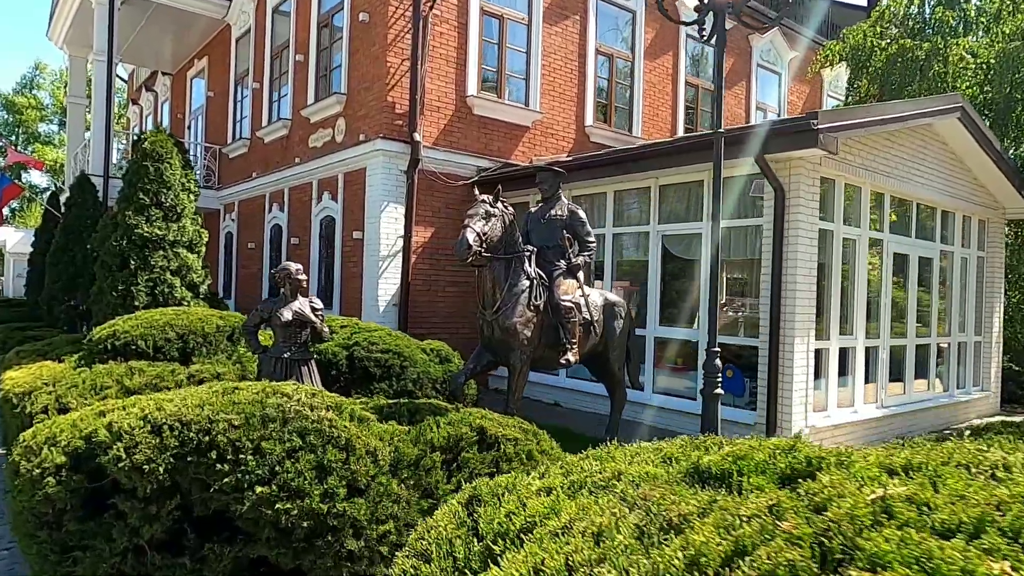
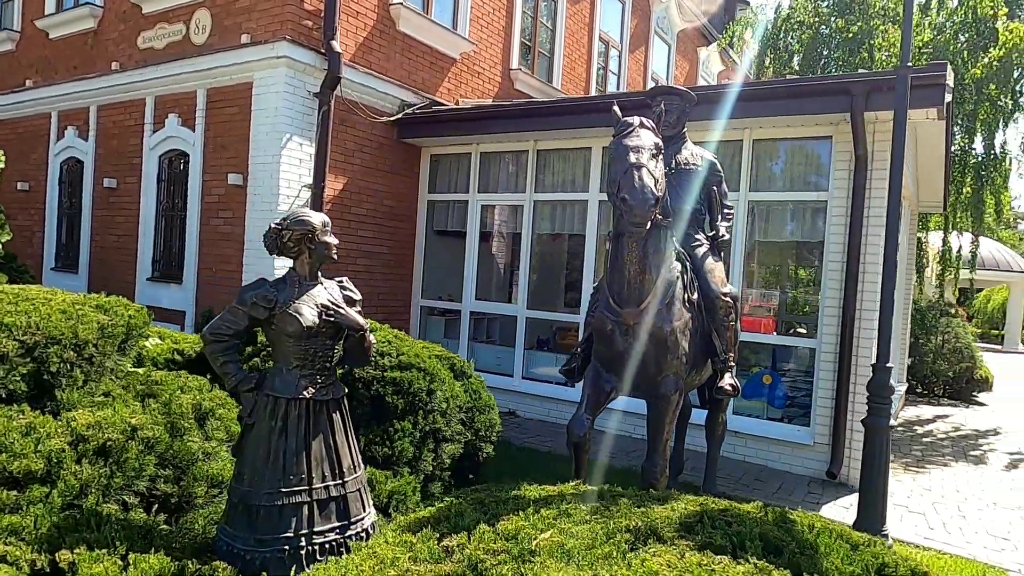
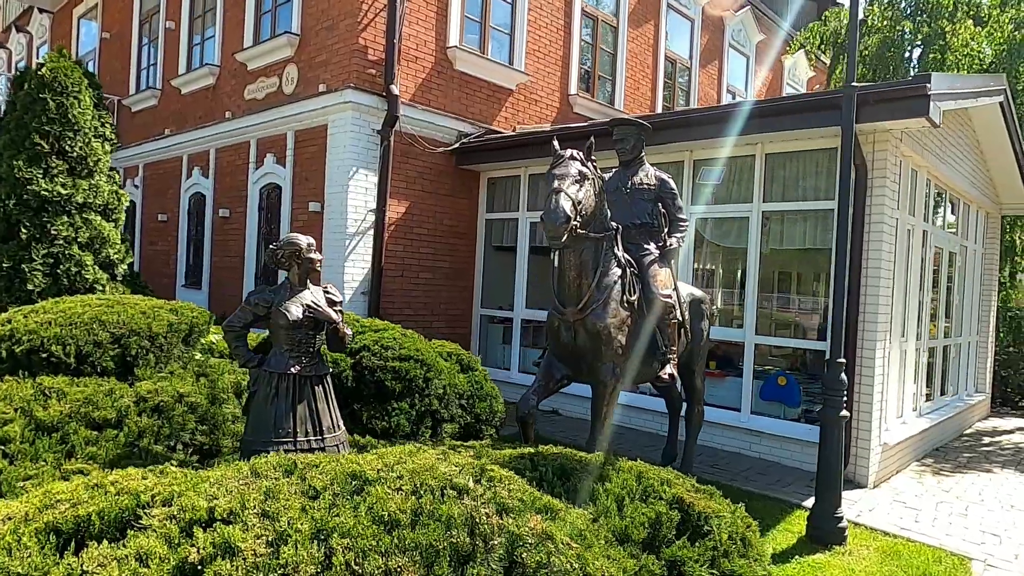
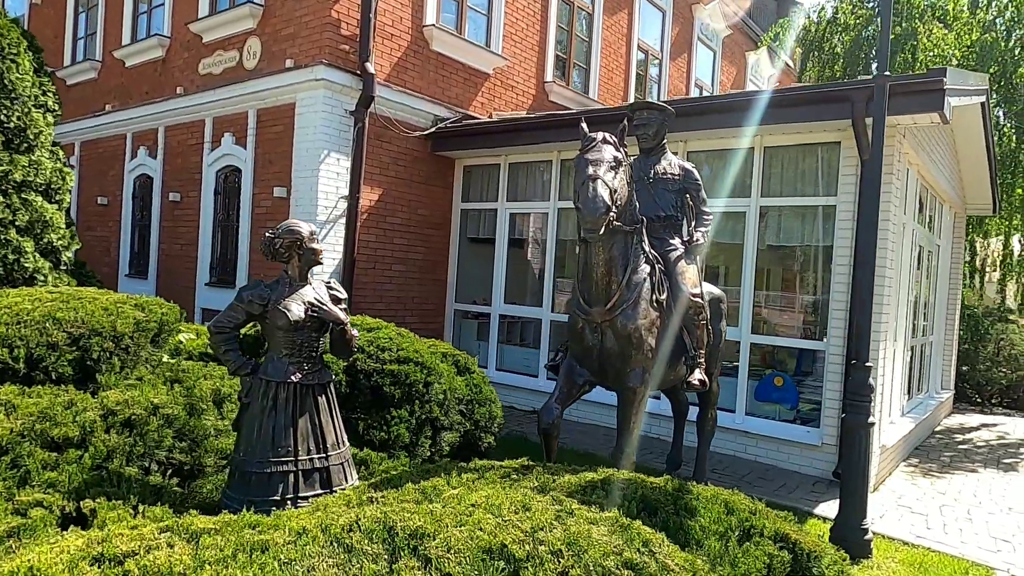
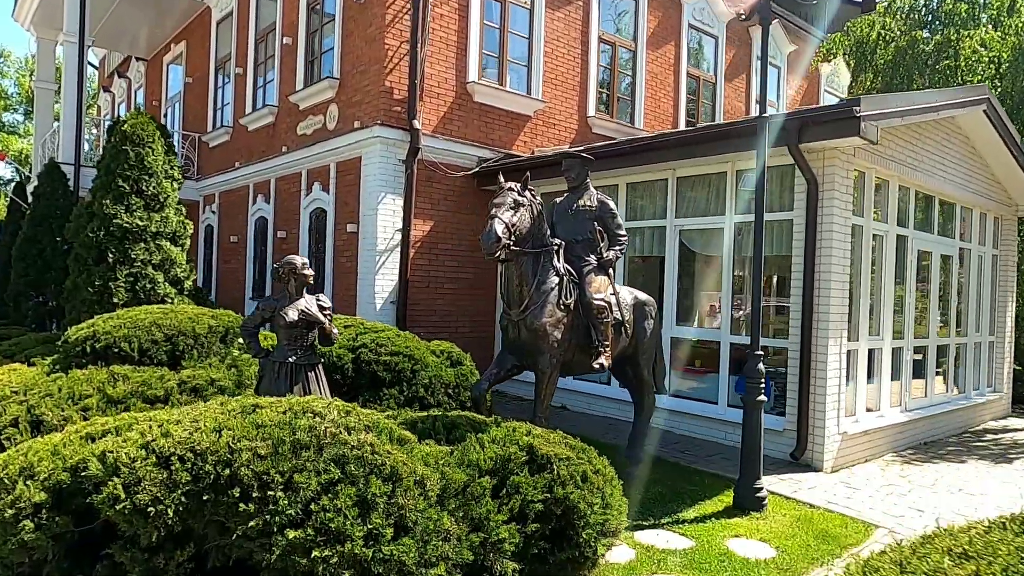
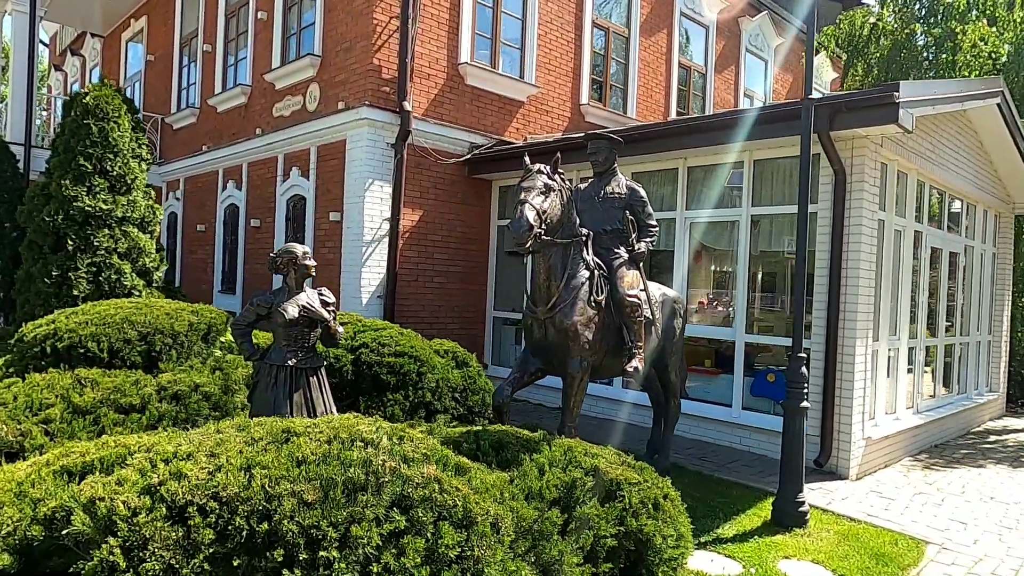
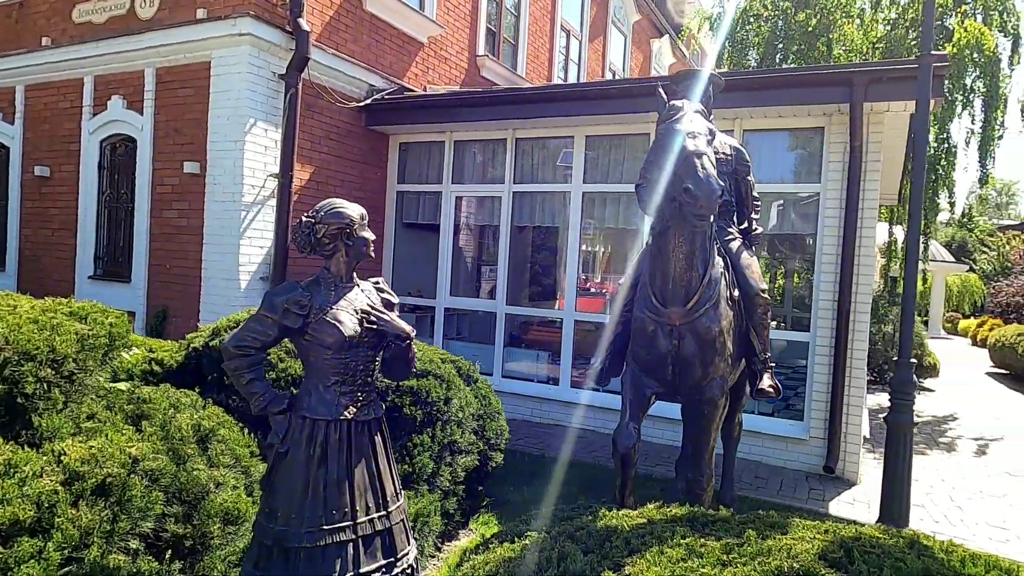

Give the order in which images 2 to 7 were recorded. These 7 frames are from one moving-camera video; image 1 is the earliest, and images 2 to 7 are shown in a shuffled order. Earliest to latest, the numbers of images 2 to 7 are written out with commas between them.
5, 6, 3, 4, 2, 7
